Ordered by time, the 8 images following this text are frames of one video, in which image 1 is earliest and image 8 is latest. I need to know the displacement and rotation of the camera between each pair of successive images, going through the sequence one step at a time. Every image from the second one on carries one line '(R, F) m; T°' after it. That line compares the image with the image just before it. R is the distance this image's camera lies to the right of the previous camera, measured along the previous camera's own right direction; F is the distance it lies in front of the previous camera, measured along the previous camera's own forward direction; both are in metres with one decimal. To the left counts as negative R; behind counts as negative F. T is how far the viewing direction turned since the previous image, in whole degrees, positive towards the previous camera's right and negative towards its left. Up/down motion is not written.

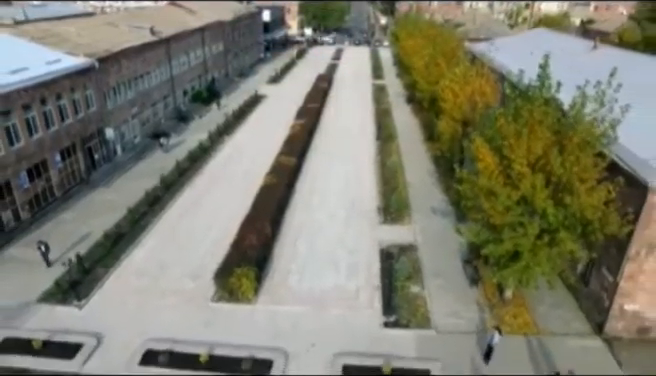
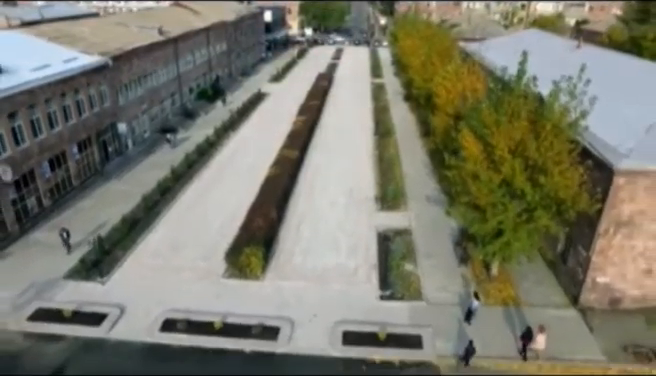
(-0.1, -1.8) m; 0°
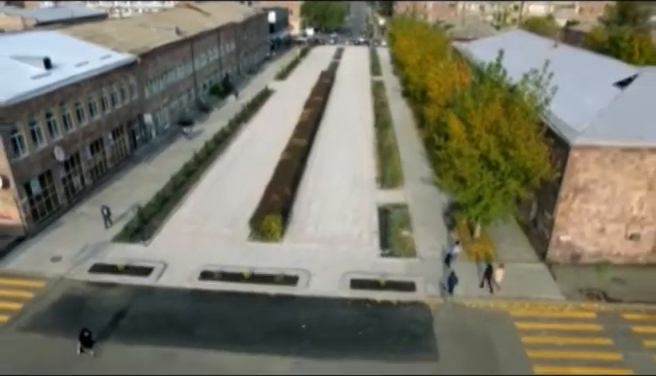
(-0.4, -3.8) m; 0°
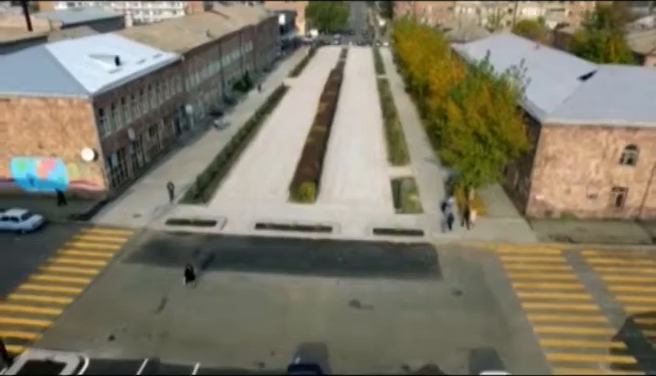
(-1.4, -6.2) m; 0°
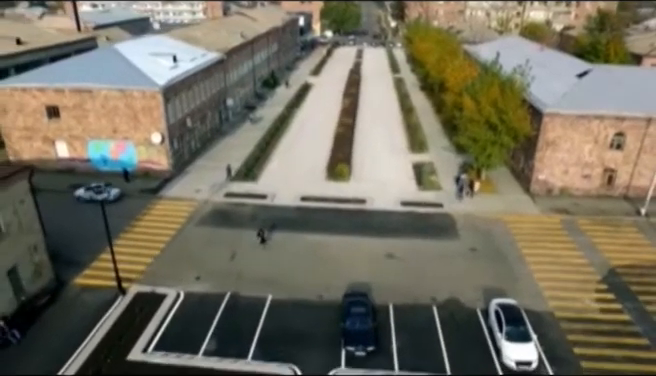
(-1.5, -5.1) m; -1°
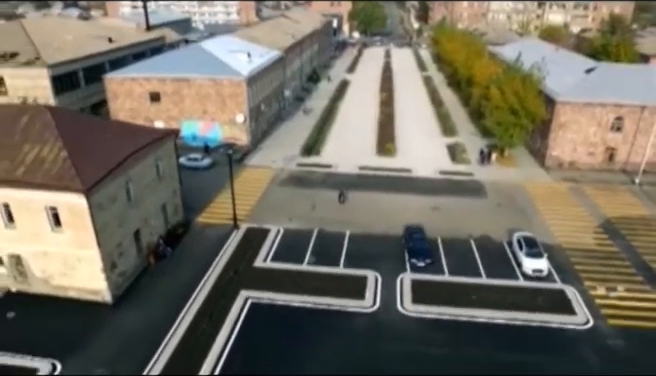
(-2.6, -8.0) m; -1°
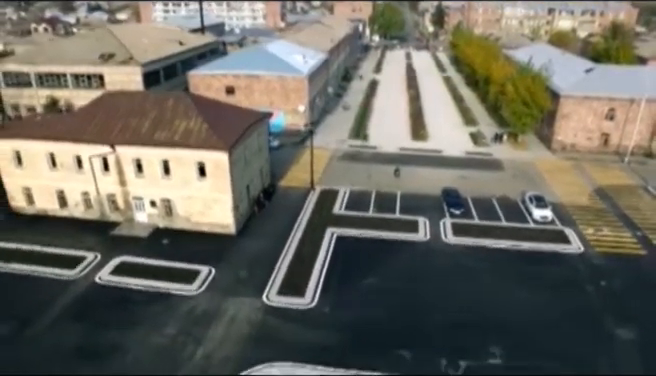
(-3.2, -9.6) m; -1°
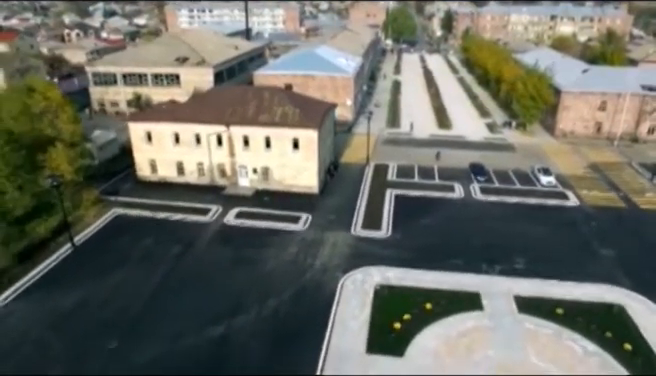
(-4.5, -11.3) m; 0°
